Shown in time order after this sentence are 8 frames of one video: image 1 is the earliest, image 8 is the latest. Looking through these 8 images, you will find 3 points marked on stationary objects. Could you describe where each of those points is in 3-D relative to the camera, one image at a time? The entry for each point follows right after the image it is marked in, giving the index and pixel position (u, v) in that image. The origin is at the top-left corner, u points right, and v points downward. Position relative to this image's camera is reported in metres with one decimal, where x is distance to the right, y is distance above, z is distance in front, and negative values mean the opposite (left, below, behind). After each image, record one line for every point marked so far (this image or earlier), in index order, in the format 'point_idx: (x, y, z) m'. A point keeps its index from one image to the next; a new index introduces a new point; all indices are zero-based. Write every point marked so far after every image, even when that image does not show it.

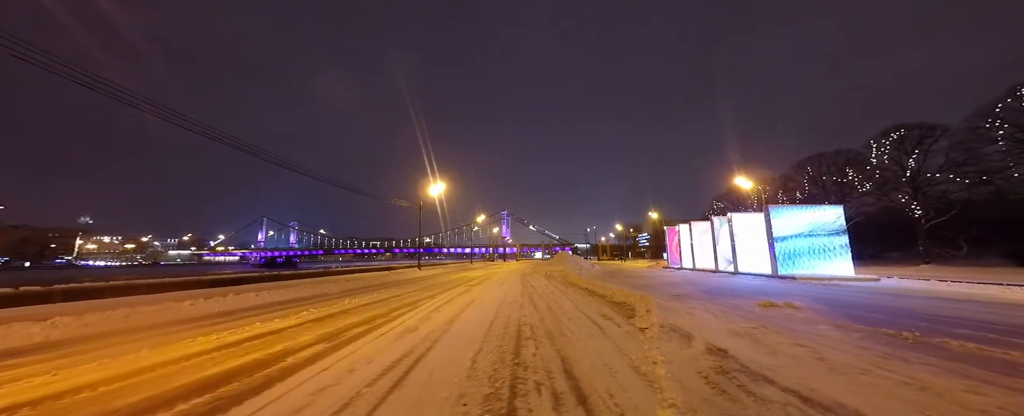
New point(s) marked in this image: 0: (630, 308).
0: (+3.9, -3.3, +10.0) m
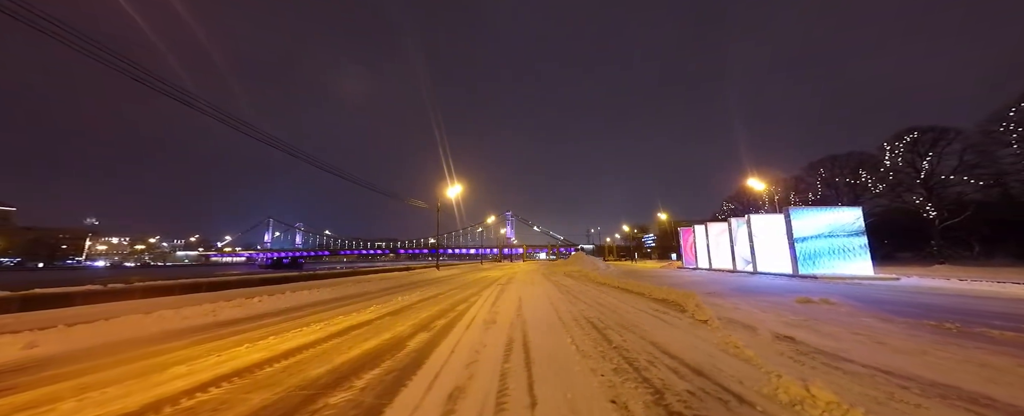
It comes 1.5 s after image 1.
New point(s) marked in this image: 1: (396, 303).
0: (+5.8, -3.4, +10.7) m
1: (-4.7, -3.9, +12.5) m
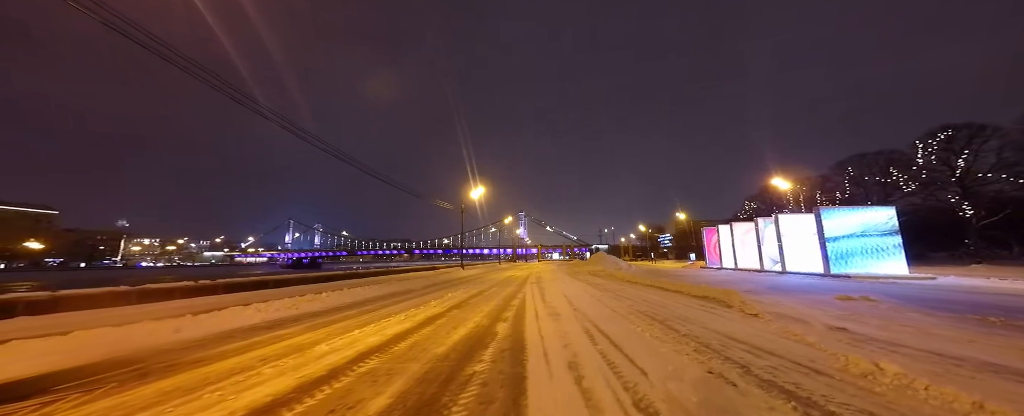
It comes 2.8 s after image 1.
0: (+7.8, -3.4, +11.4) m
1: (-2.7, -4.0, +13.5) m
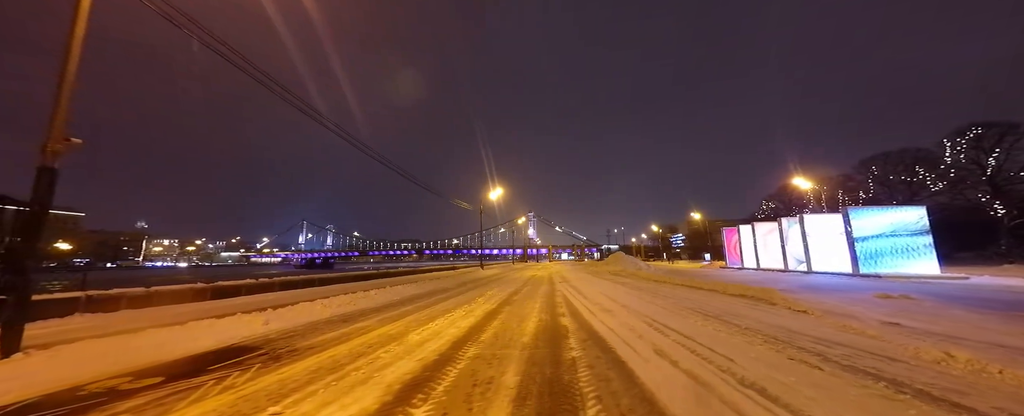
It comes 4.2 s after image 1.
0: (+9.6, -3.5, +11.8) m
1: (-0.8, -4.1, +14.1) m
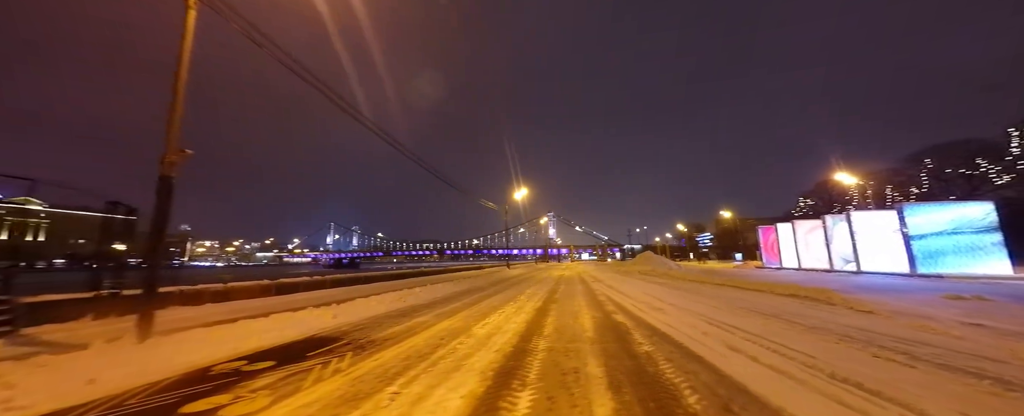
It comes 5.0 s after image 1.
0: (+11.3, -3.3, +11.4) m
1: (+1.1, -4.0, +14.3) m
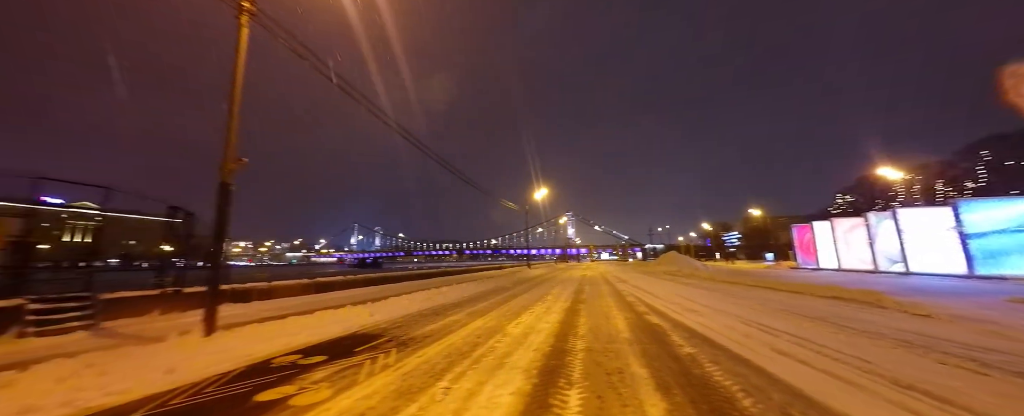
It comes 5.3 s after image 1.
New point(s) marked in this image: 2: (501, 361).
0: (+12.3, -3.2, +10.8) m
1: (+2.3, -4.0, +14.3) m
2: (-0.2, -2.6, +5.2) m
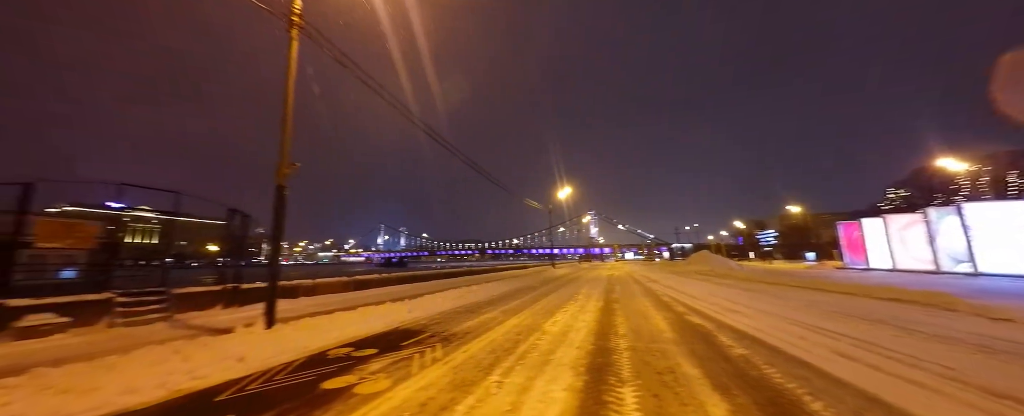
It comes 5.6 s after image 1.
0: (+13.5, -3.1, +9.9) m
1: (+3.7, -4.0, +14.2) m
2: (+0.6, -2.6, +5.3) m
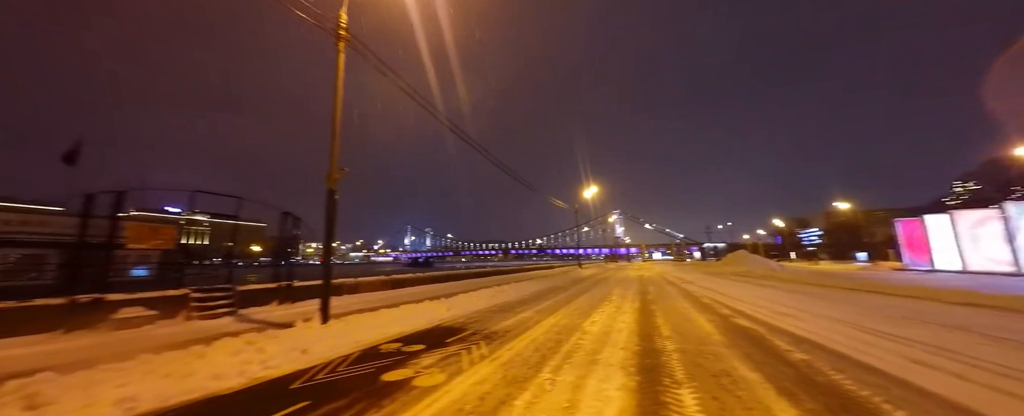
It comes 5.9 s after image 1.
0: (+14.6, -2.9, +8.9) m
1: (+5.2, -3.9, +13.9) m
2: (+1.4, -2.6, +5.3) m
